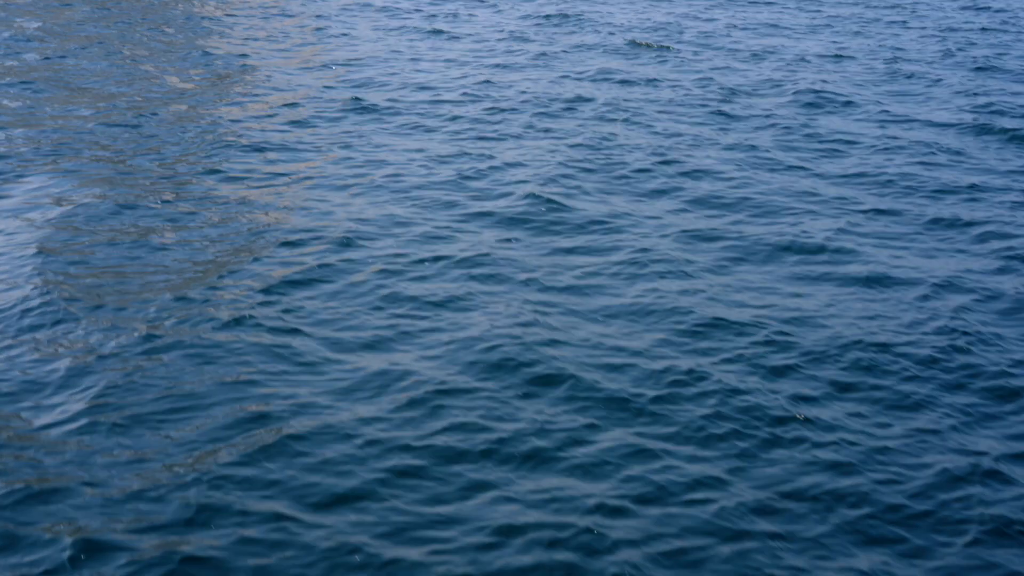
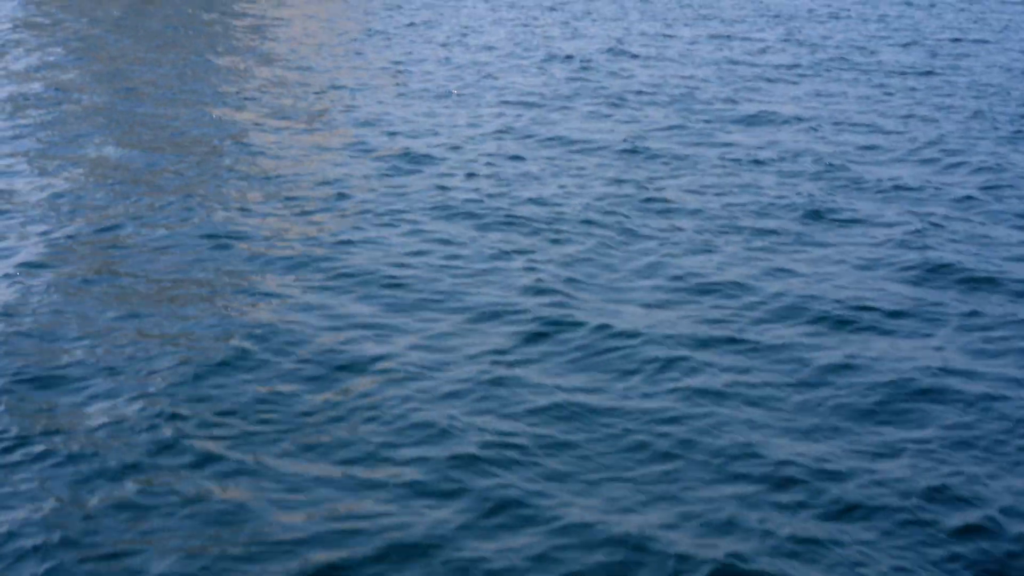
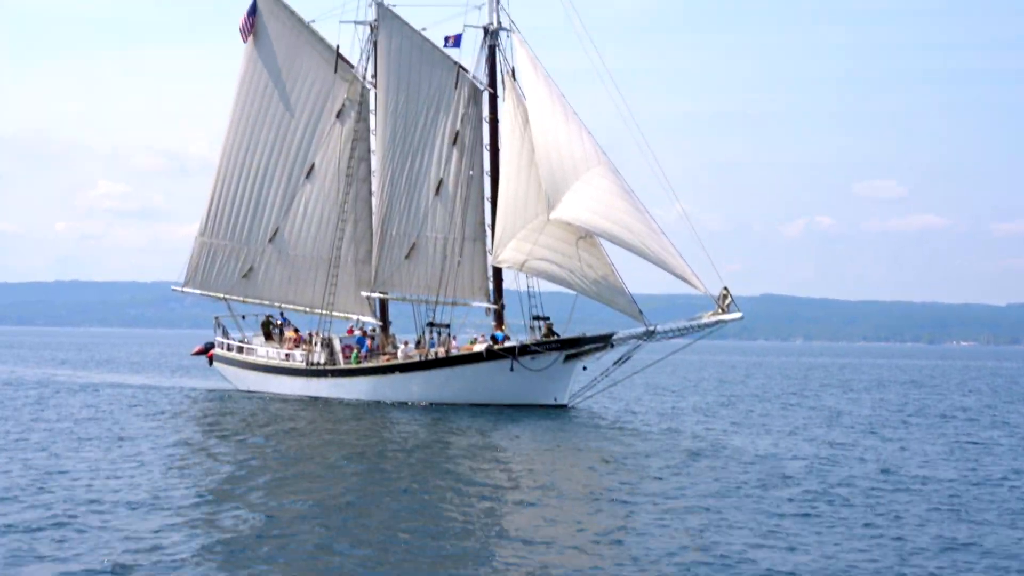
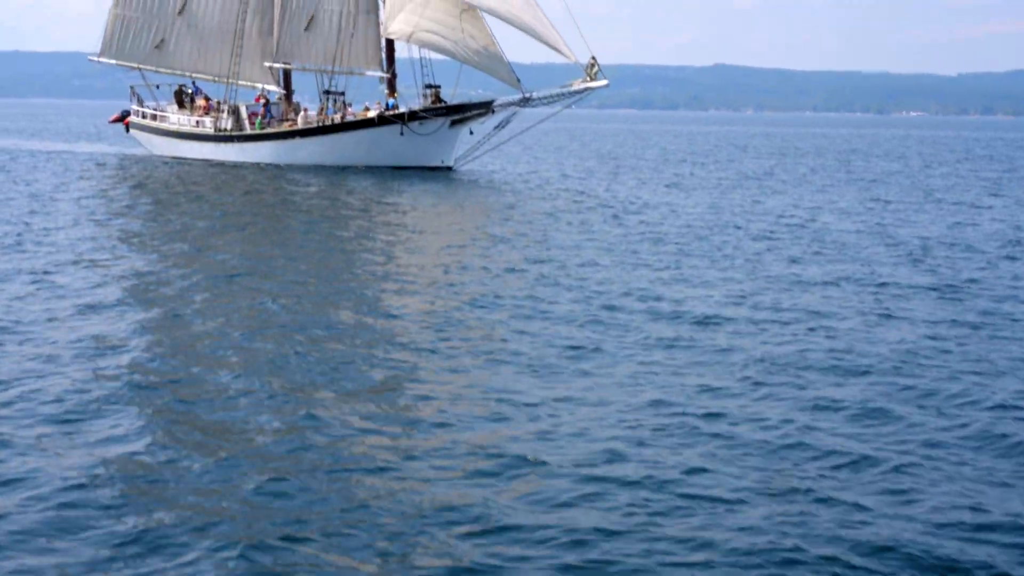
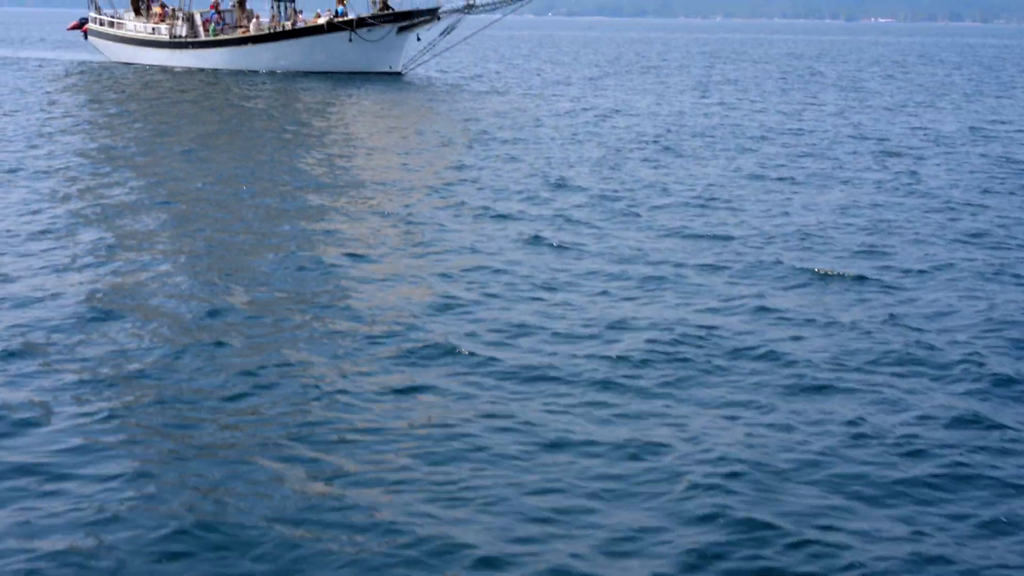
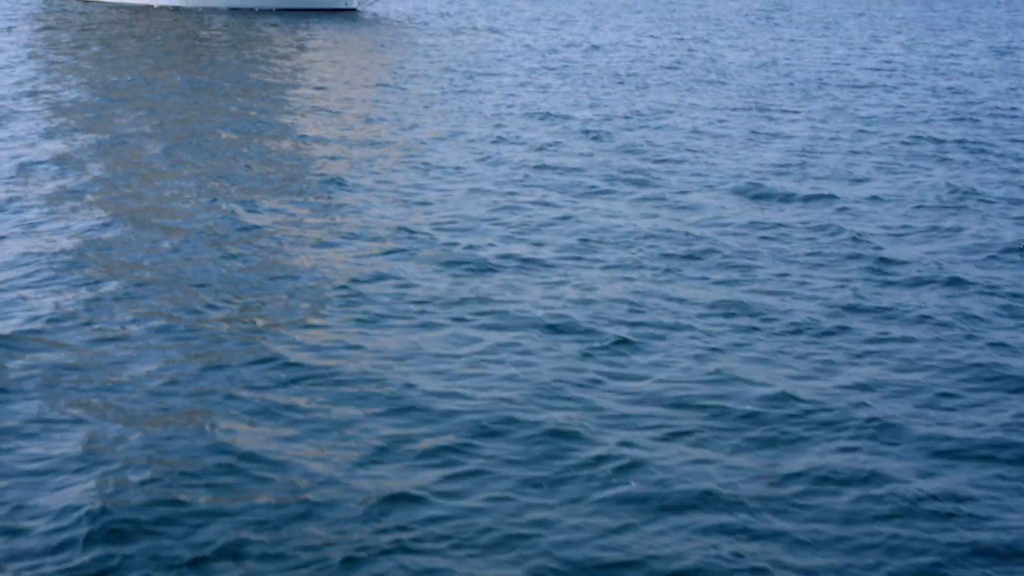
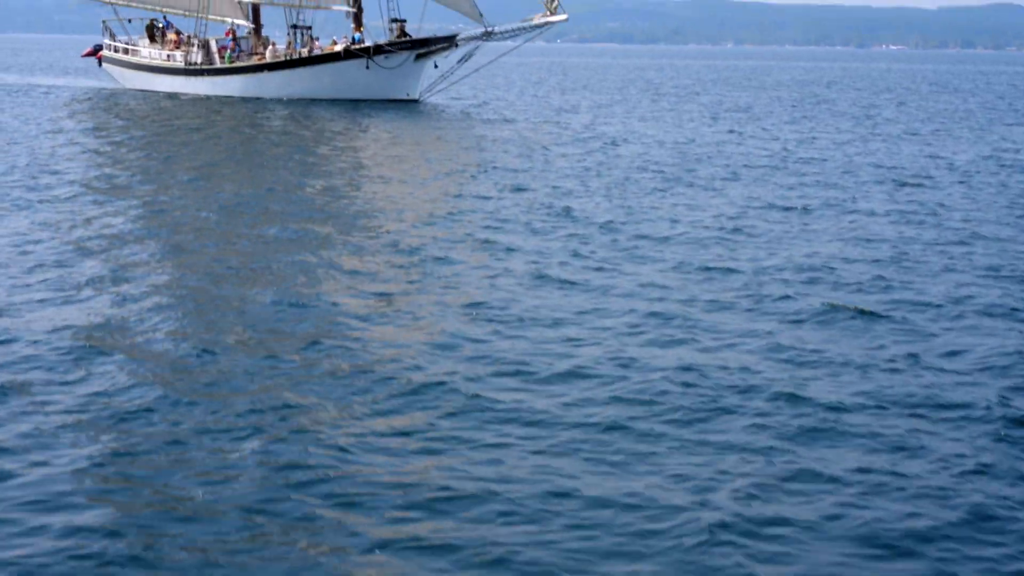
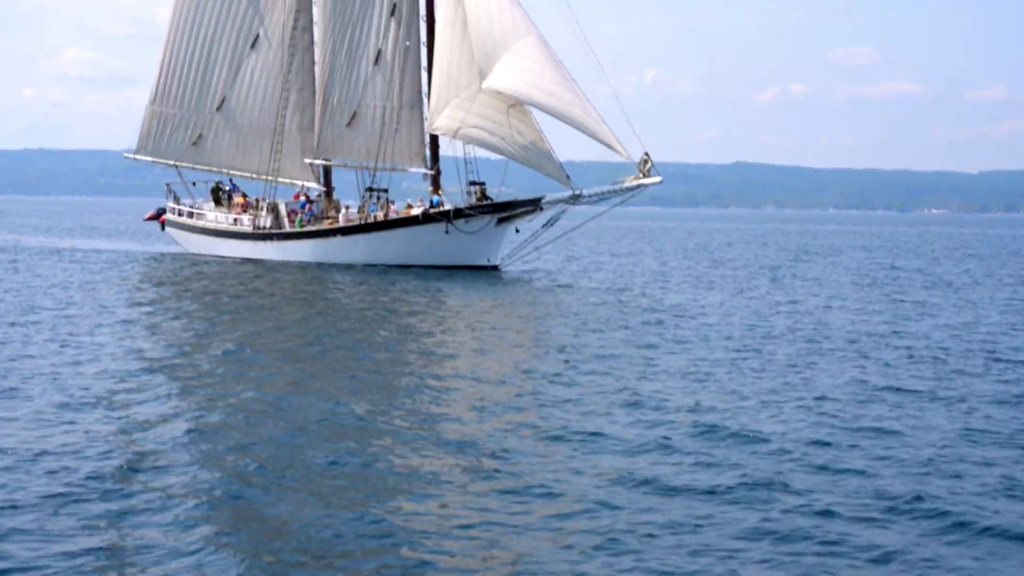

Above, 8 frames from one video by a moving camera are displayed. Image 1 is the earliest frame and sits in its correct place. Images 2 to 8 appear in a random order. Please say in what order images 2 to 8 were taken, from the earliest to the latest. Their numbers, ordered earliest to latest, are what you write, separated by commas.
2, 6, 5, 7, 4, 8, 3
